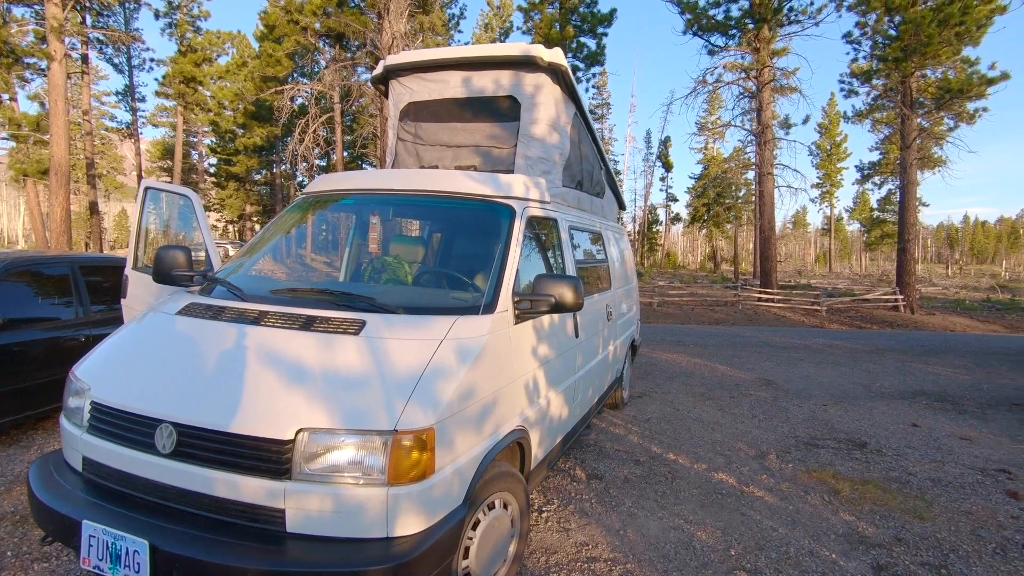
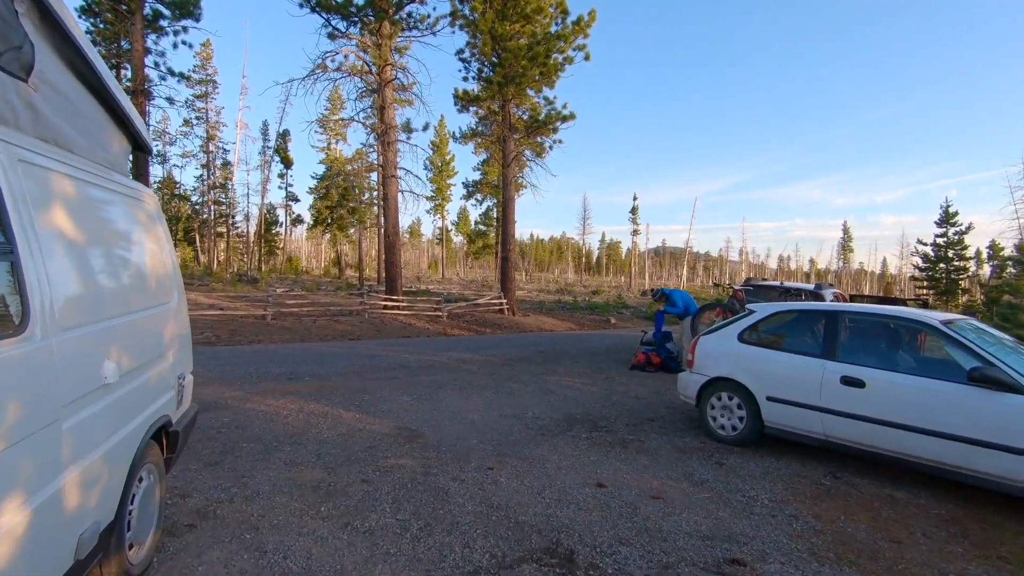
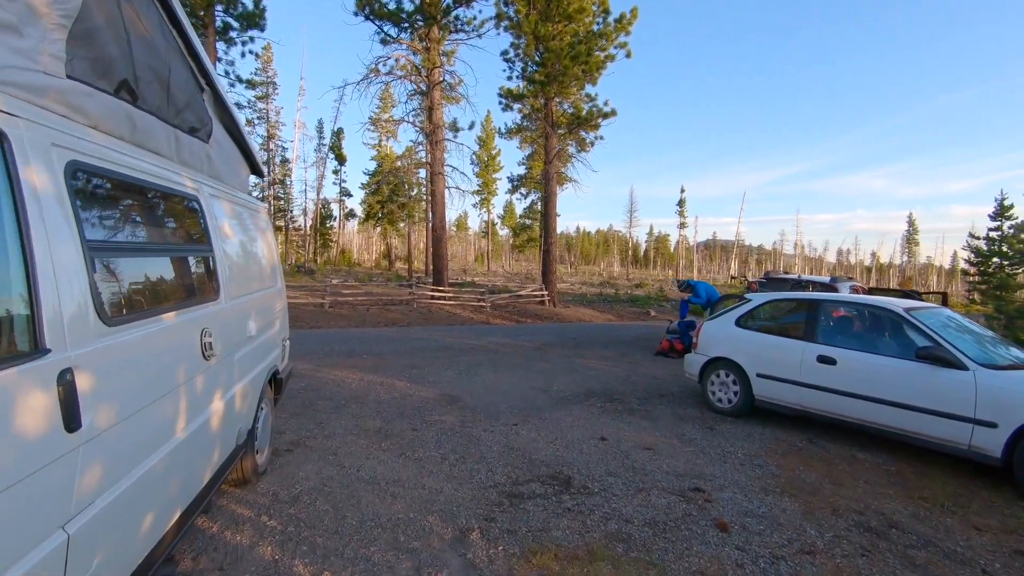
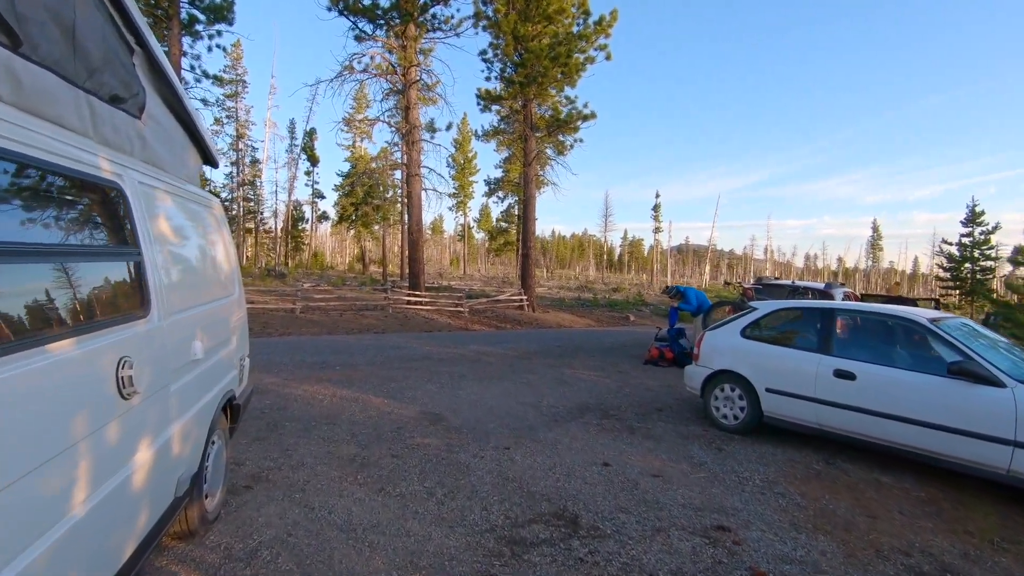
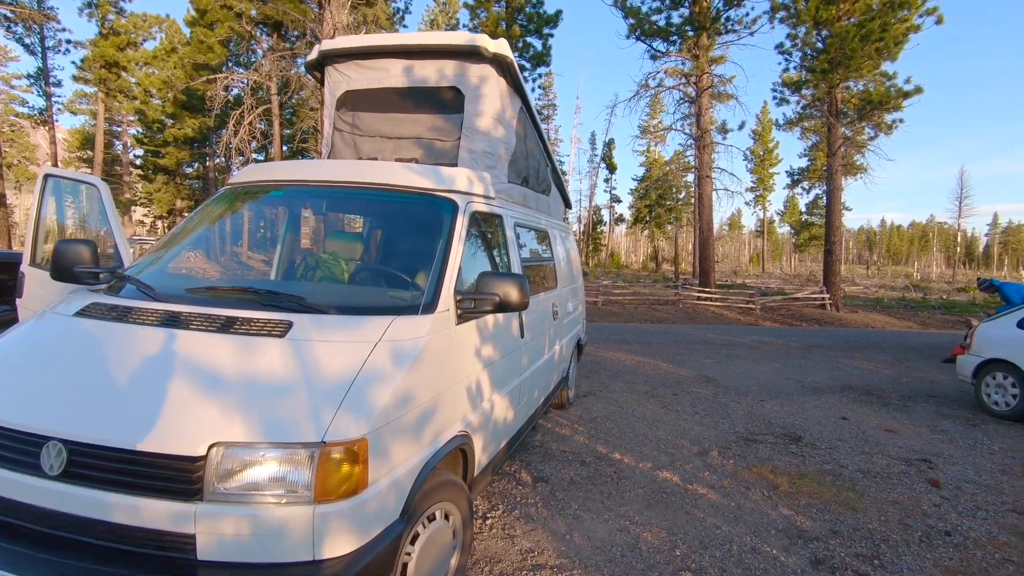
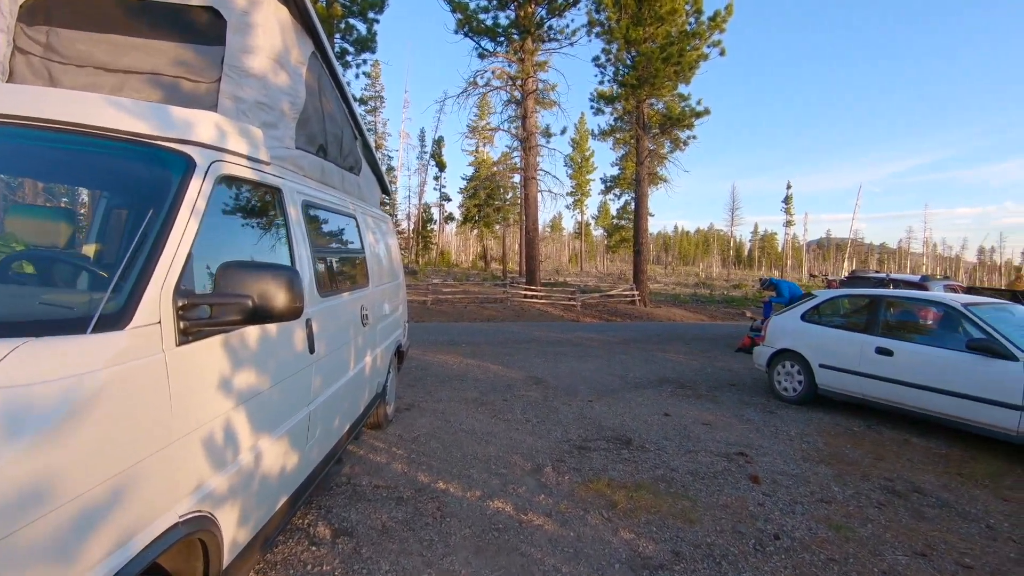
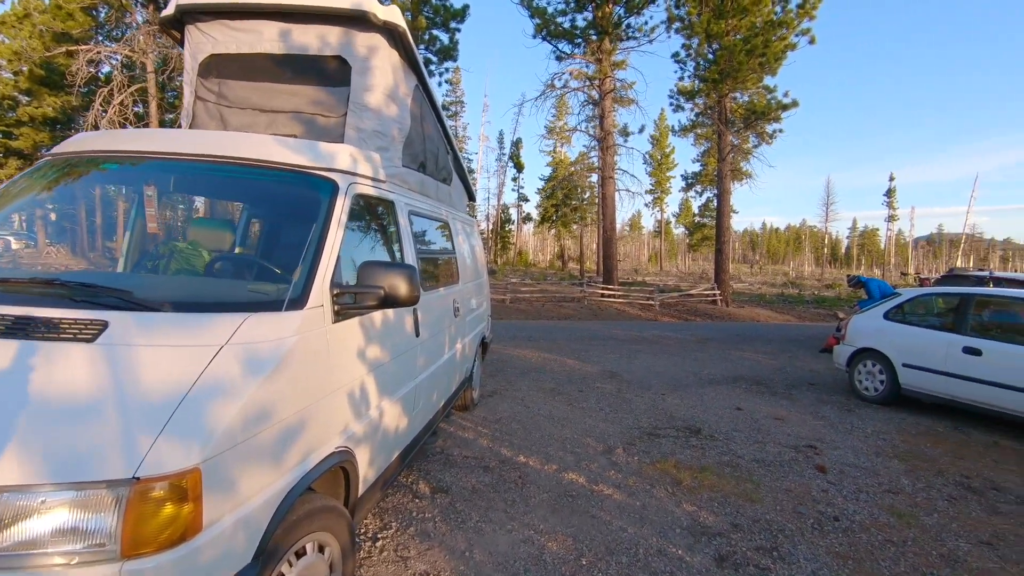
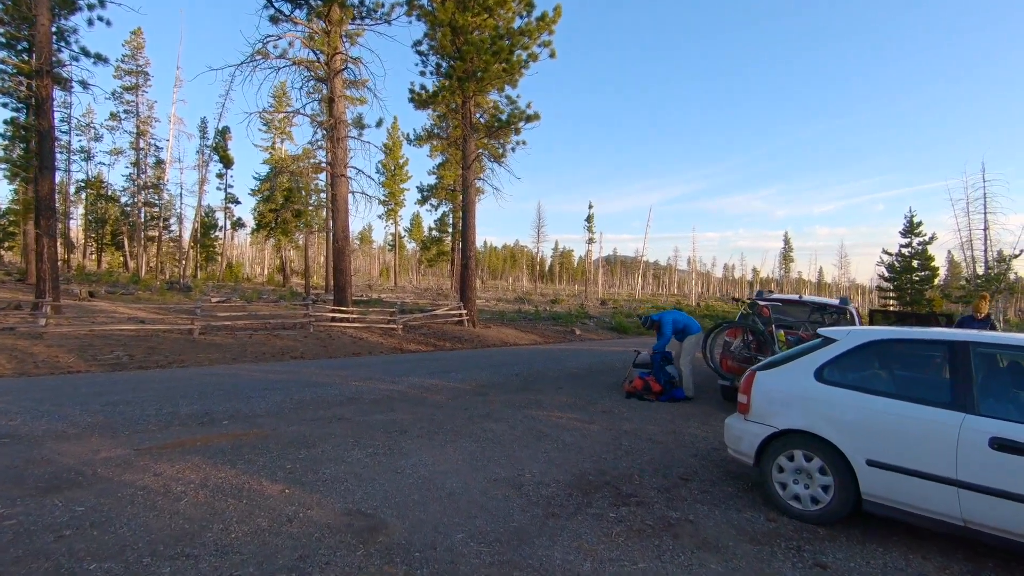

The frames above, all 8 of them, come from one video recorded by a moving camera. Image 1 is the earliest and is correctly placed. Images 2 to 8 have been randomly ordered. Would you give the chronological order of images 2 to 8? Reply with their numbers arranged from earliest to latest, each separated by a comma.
5, 7, 6, 3, 4, 2, 8
